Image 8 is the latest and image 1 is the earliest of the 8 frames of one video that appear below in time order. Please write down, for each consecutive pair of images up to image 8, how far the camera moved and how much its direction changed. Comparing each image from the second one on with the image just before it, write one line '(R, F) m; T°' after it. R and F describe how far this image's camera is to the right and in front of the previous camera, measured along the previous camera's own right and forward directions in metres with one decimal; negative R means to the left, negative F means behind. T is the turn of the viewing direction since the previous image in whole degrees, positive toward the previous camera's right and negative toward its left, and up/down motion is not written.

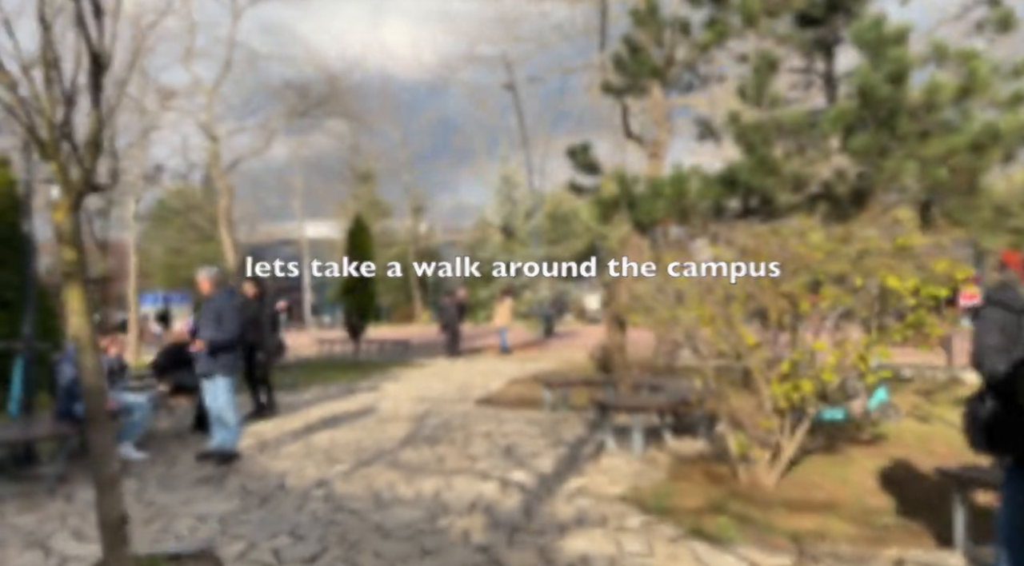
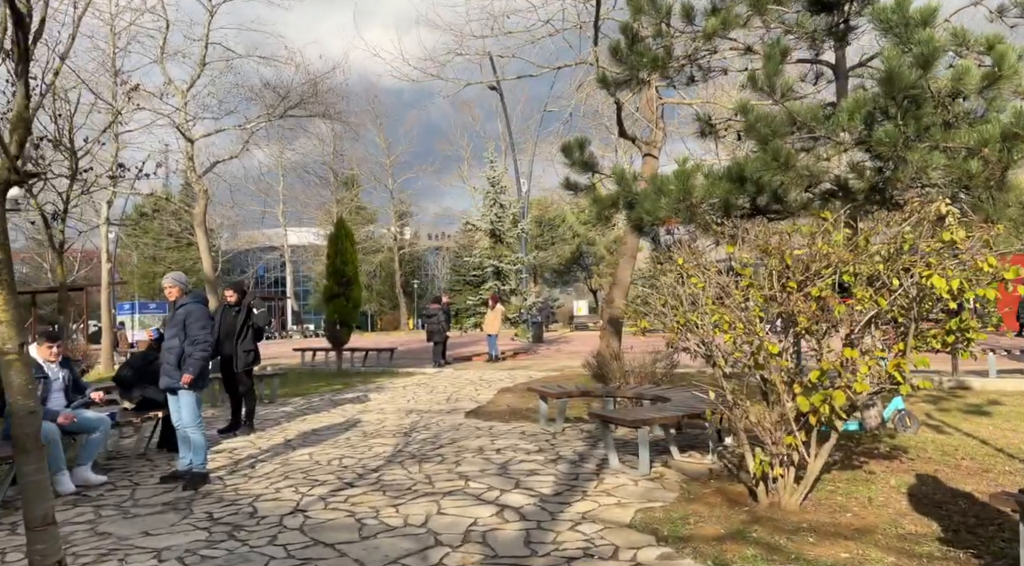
(-0.1, +0.6) m; +1°
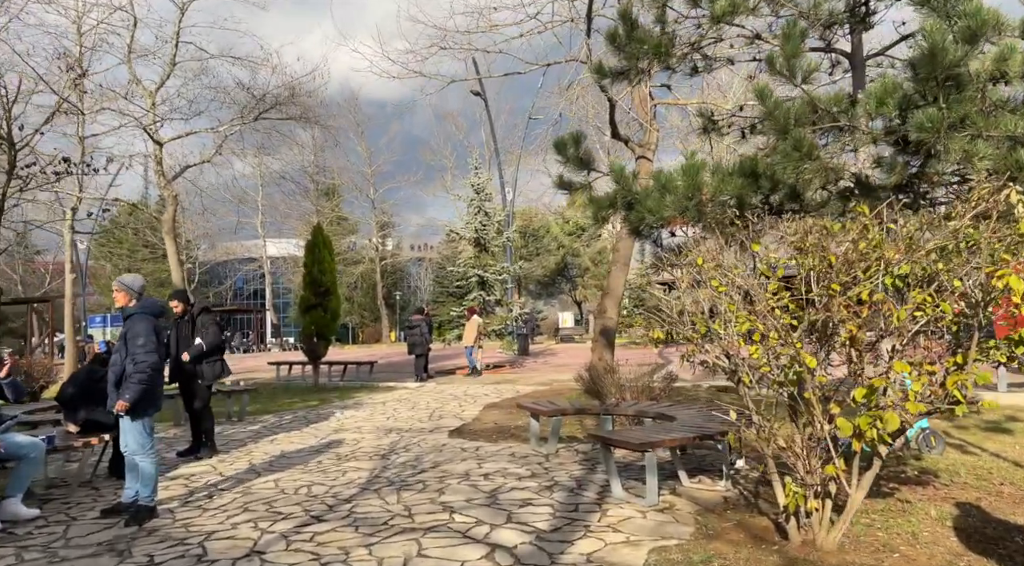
(-0.1, +0.8) m; +1°
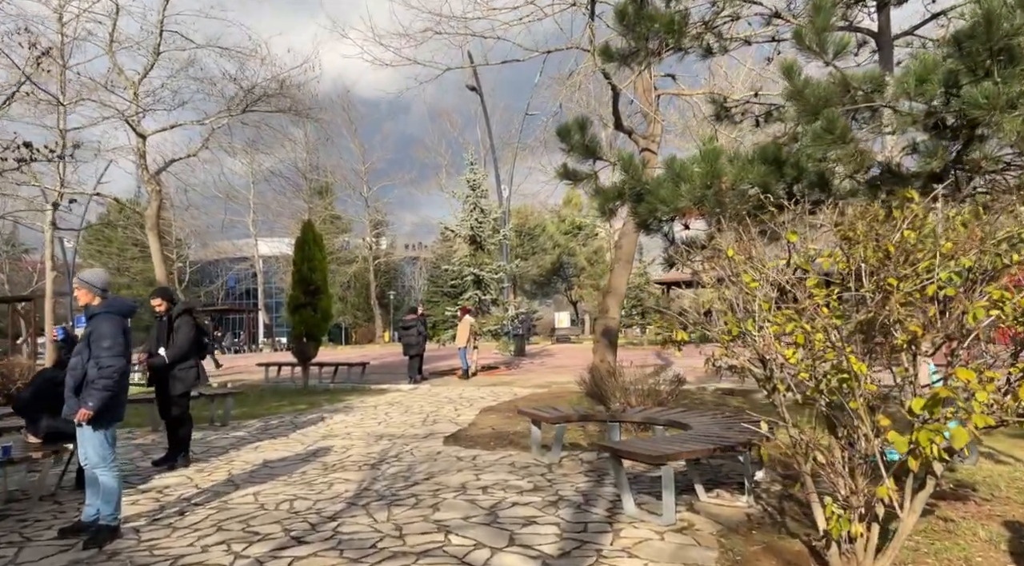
(-0.1, +0.6) m; 0°
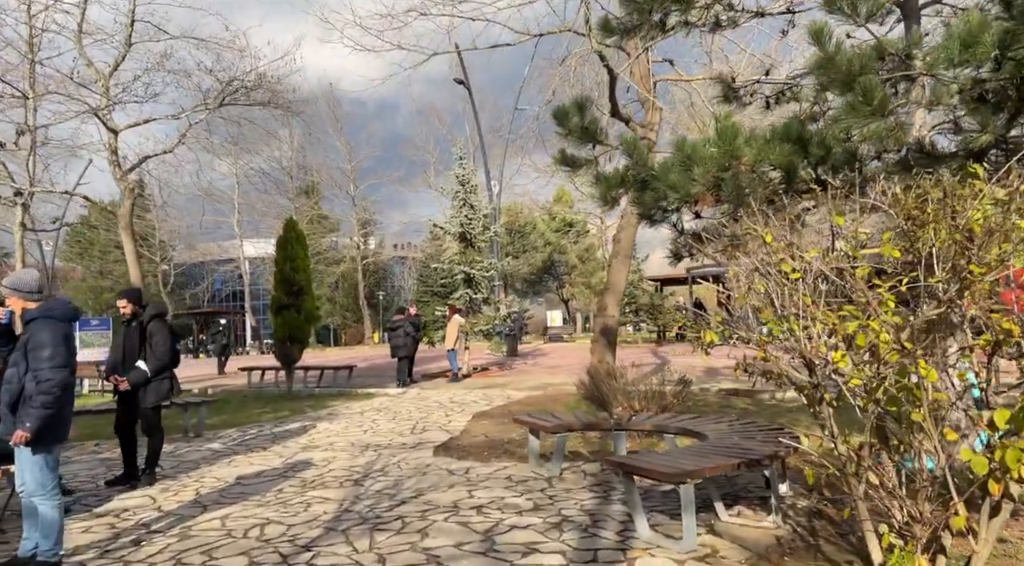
(0.0, +0.7) m; +1°
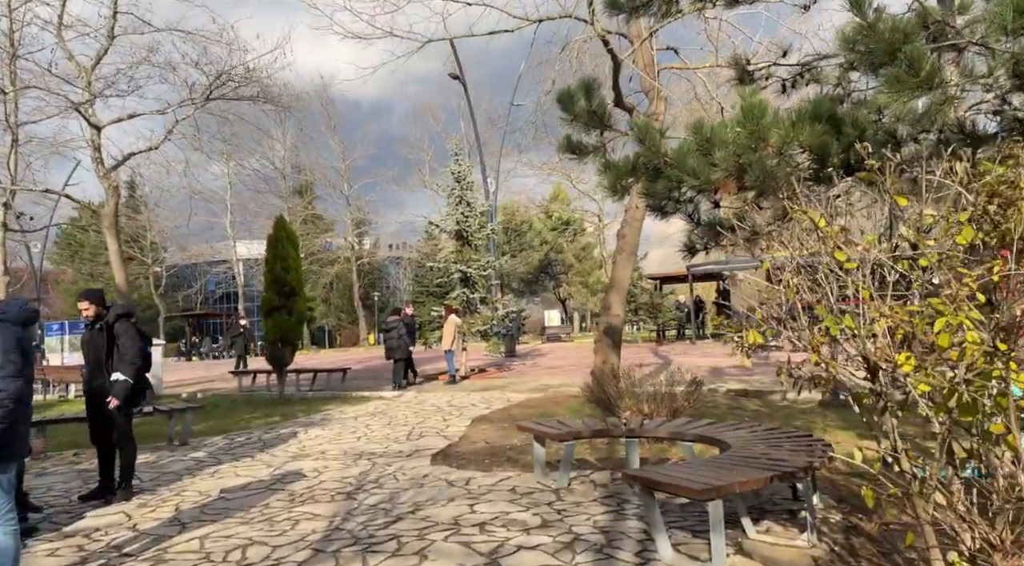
(-0.1, +0.5) m; 0°
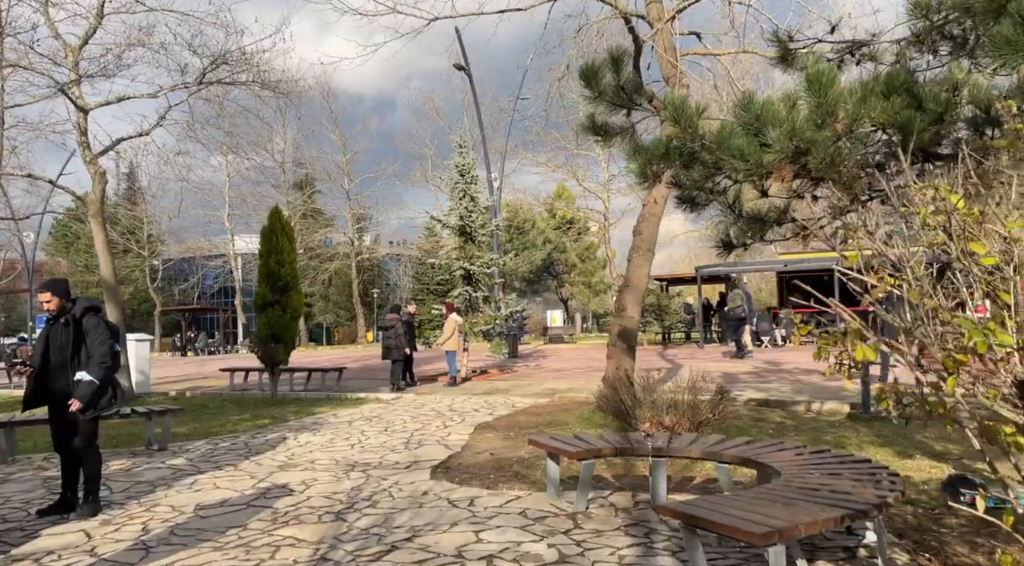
(-0.1, +0.7) m; 0°
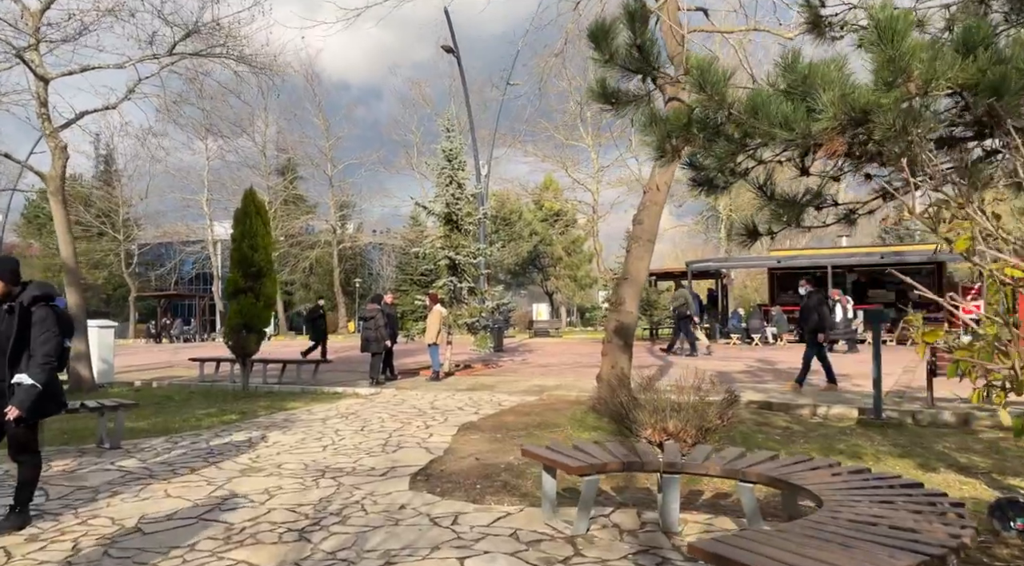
(-0.1, +0.8) m; +1°
